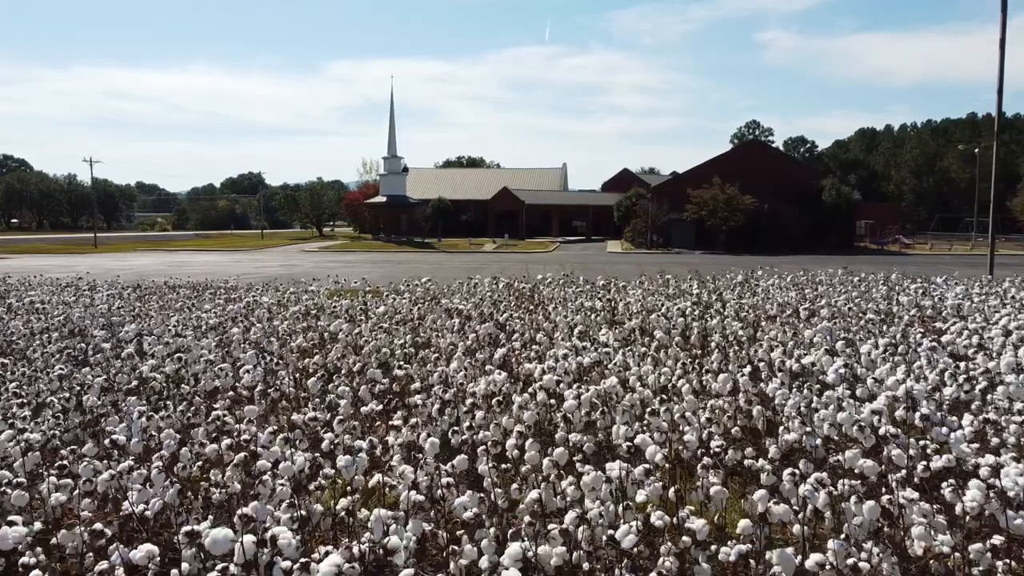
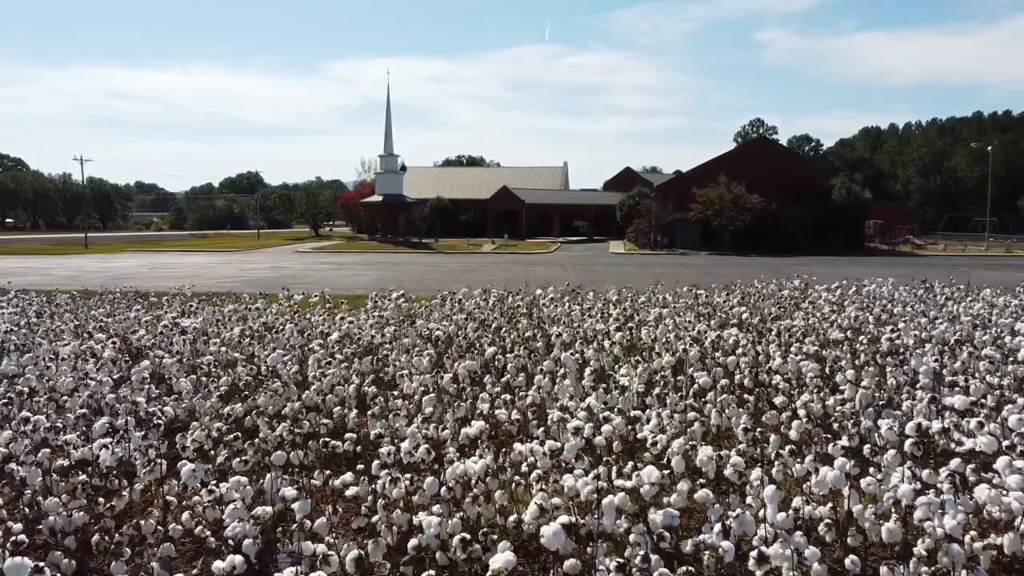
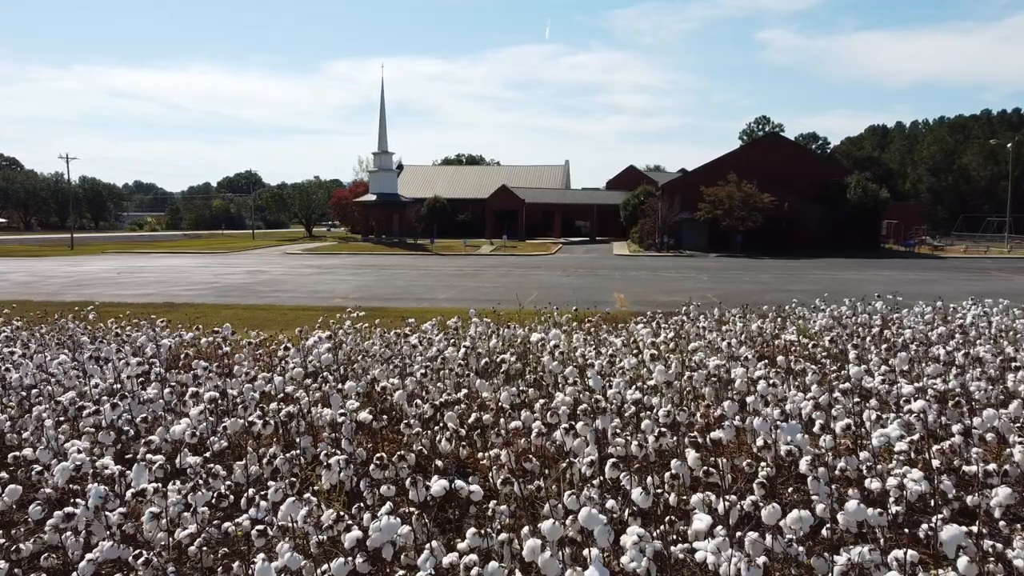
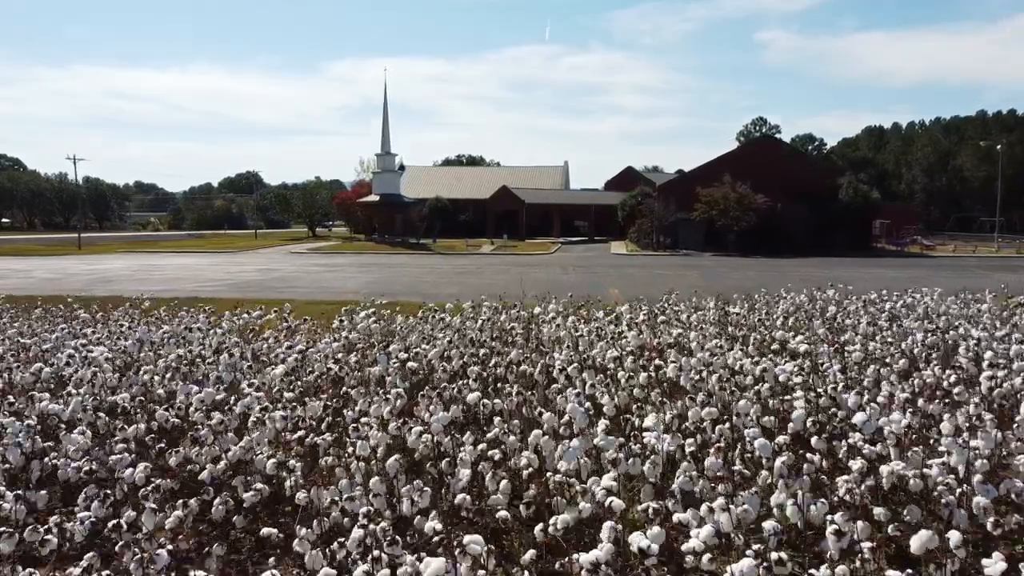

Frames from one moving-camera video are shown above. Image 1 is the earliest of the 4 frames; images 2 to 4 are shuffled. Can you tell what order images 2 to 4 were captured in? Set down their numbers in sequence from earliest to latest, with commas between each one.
2, 4, 3
